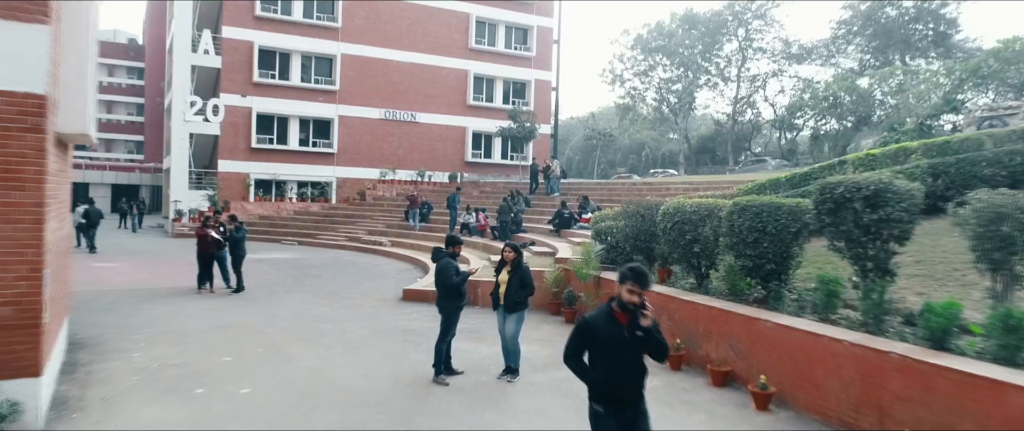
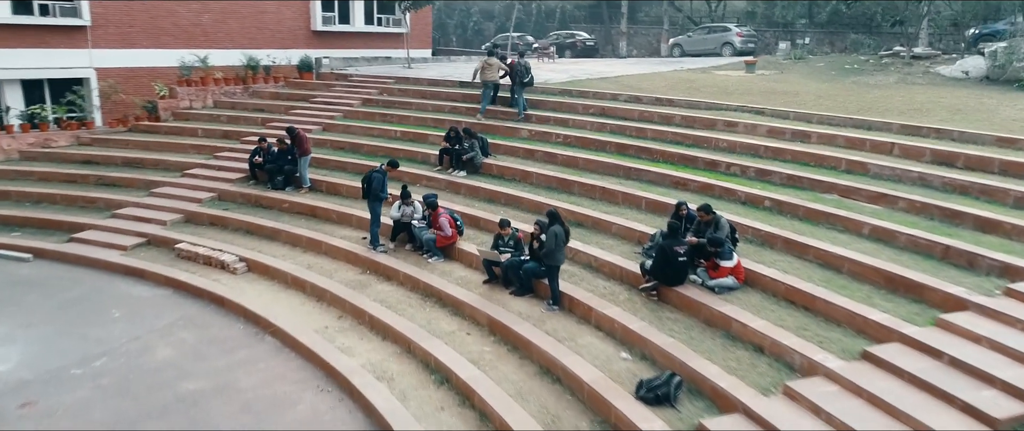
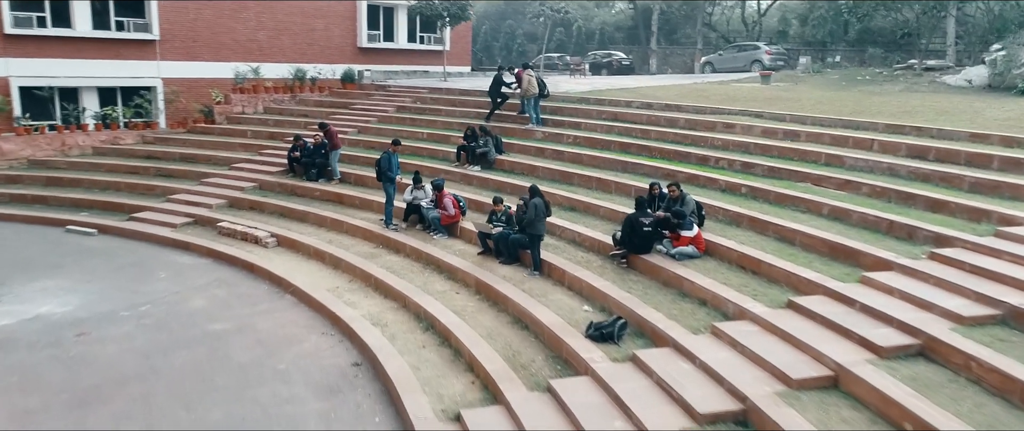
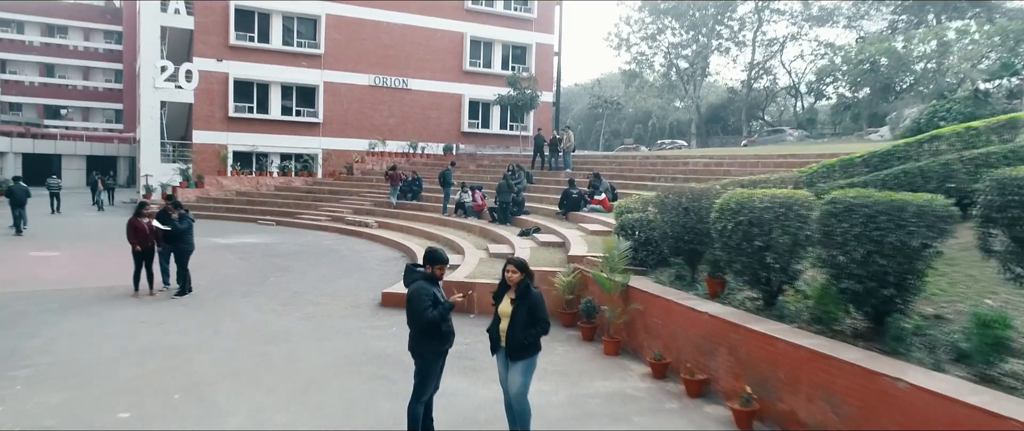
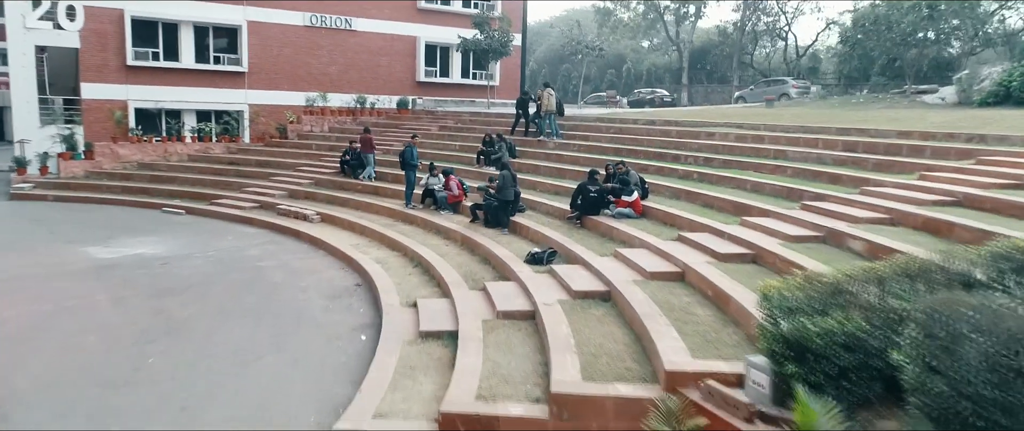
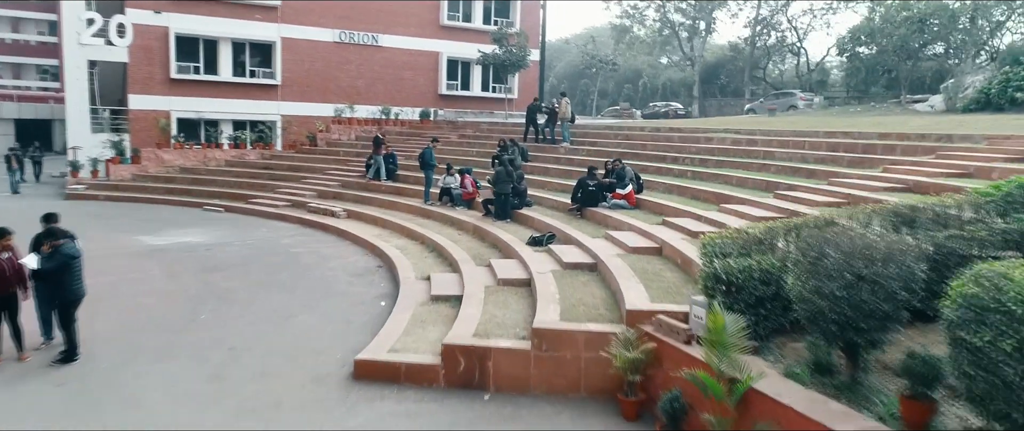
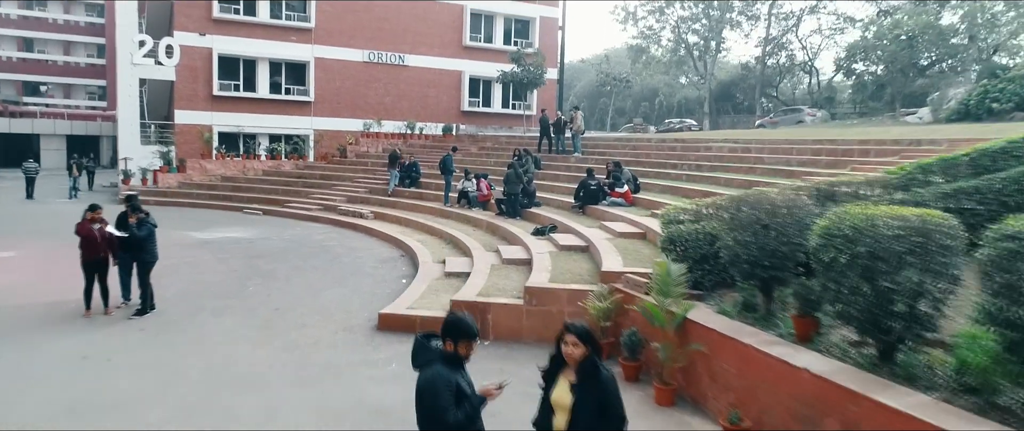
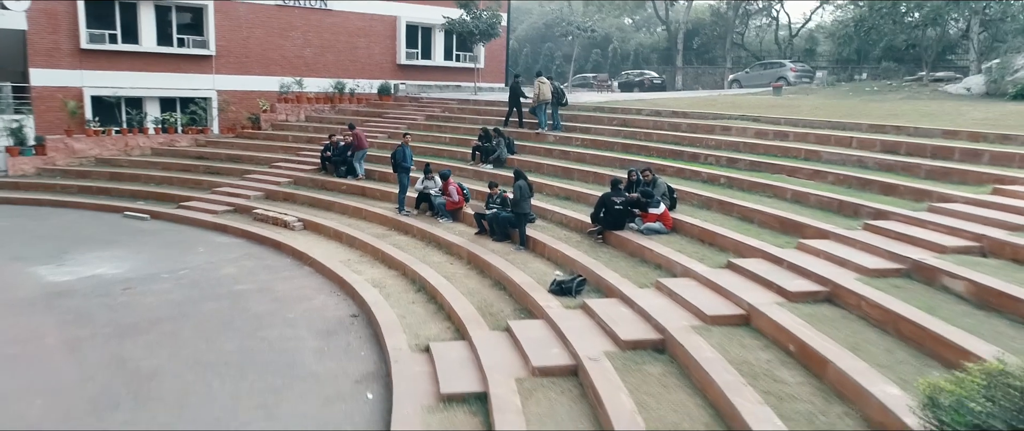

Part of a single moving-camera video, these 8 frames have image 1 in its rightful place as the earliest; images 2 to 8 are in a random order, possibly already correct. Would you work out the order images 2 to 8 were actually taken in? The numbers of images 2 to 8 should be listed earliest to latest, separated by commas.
4, 7, 6, 5, 8, 3, 2
